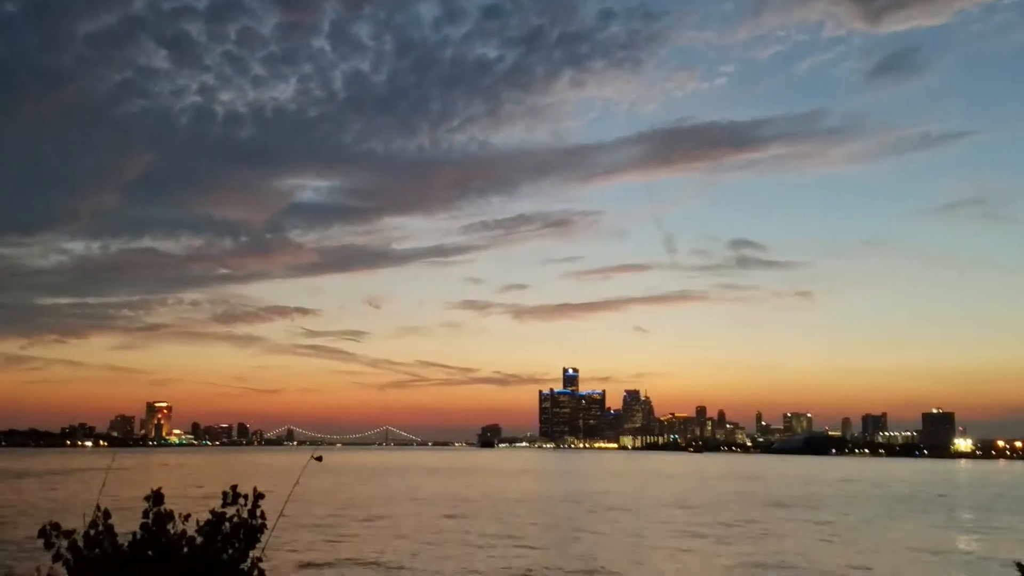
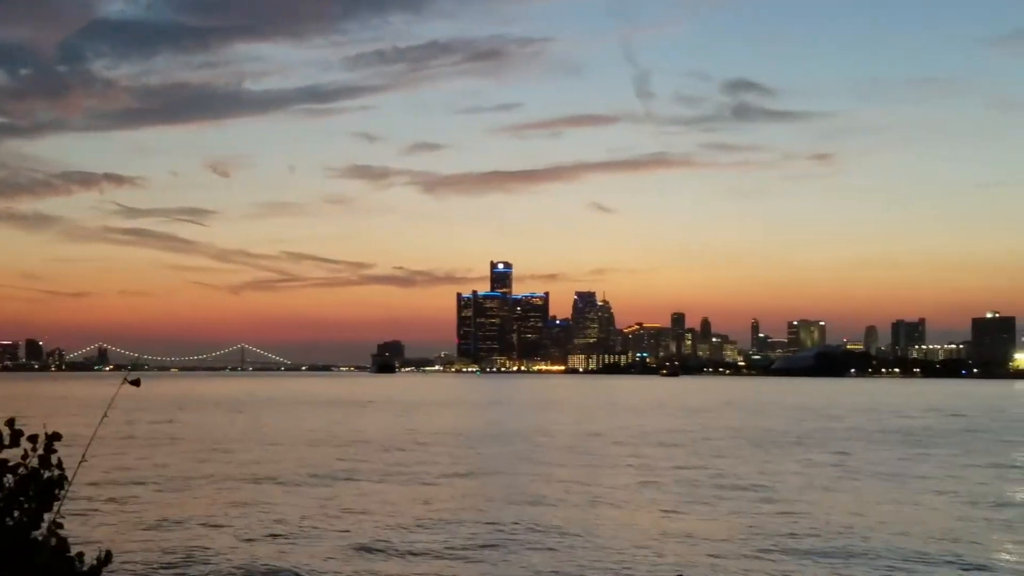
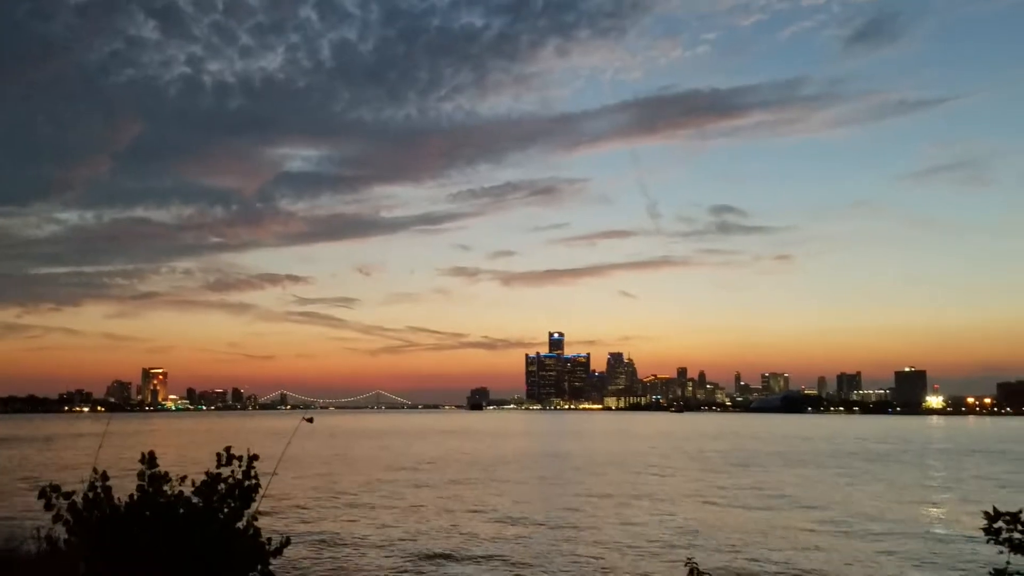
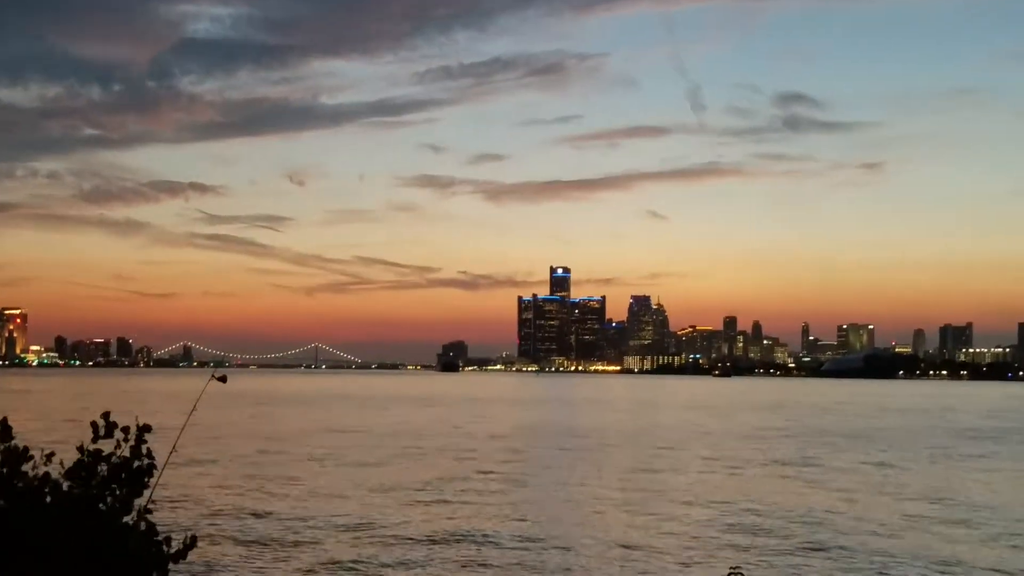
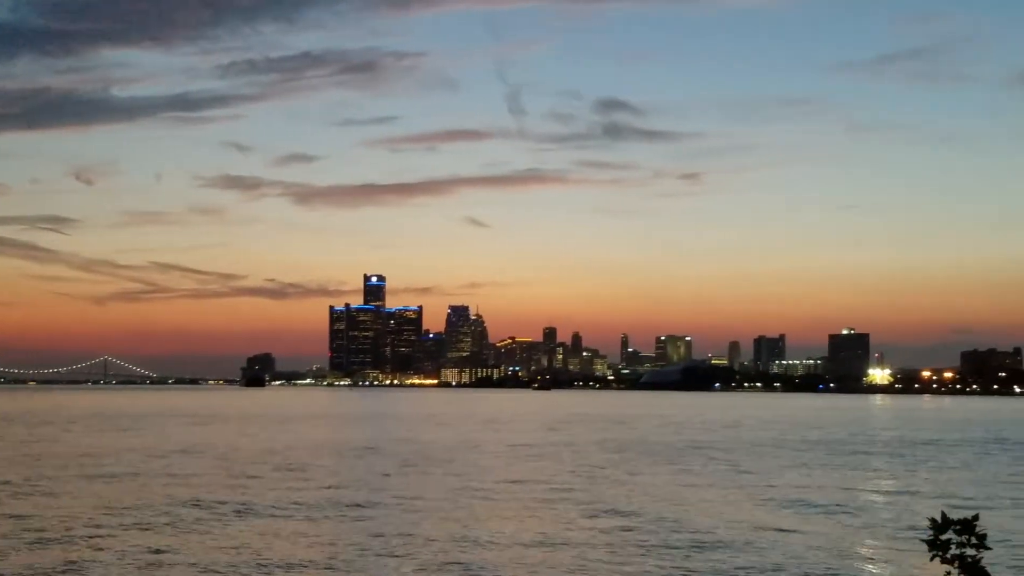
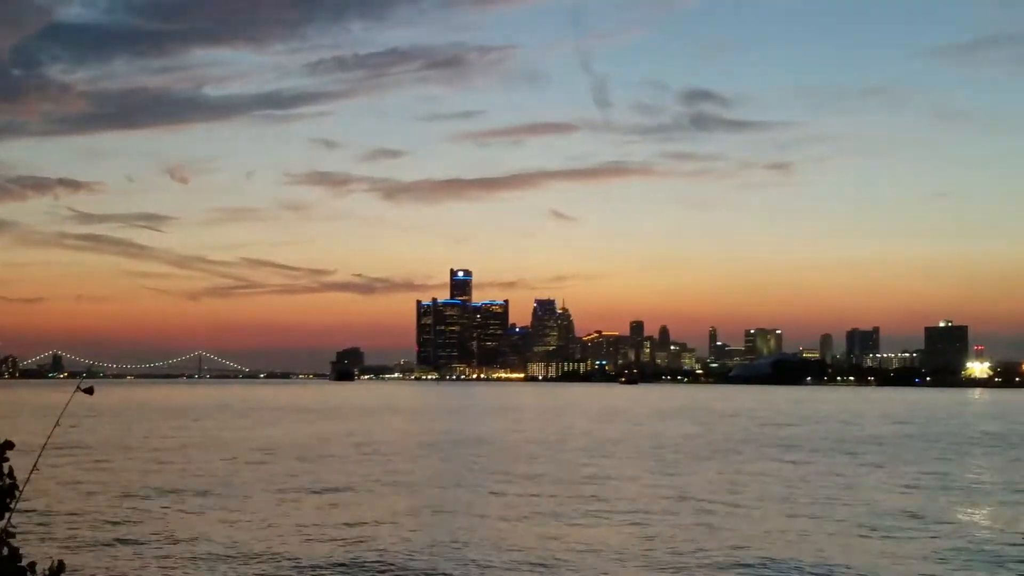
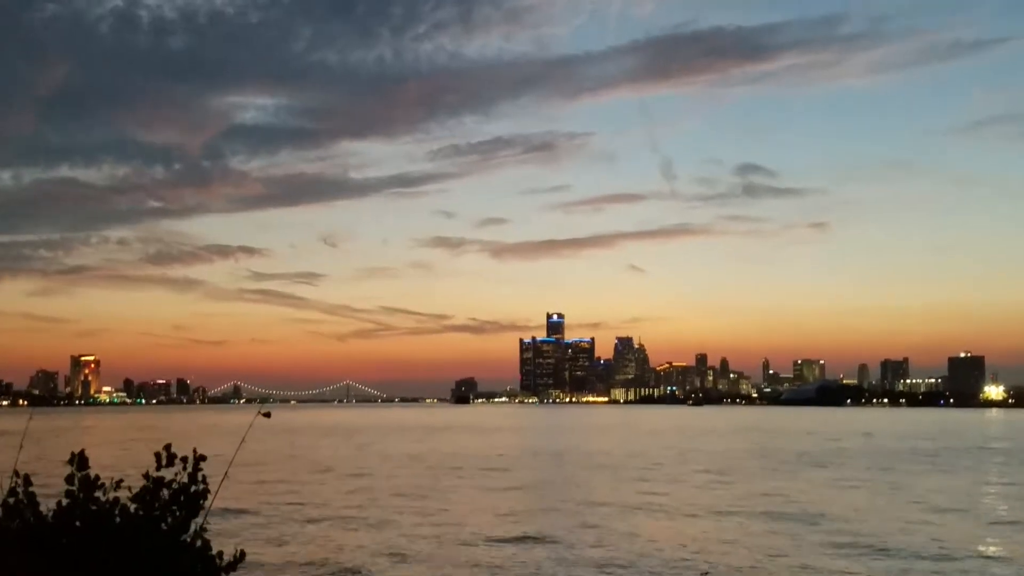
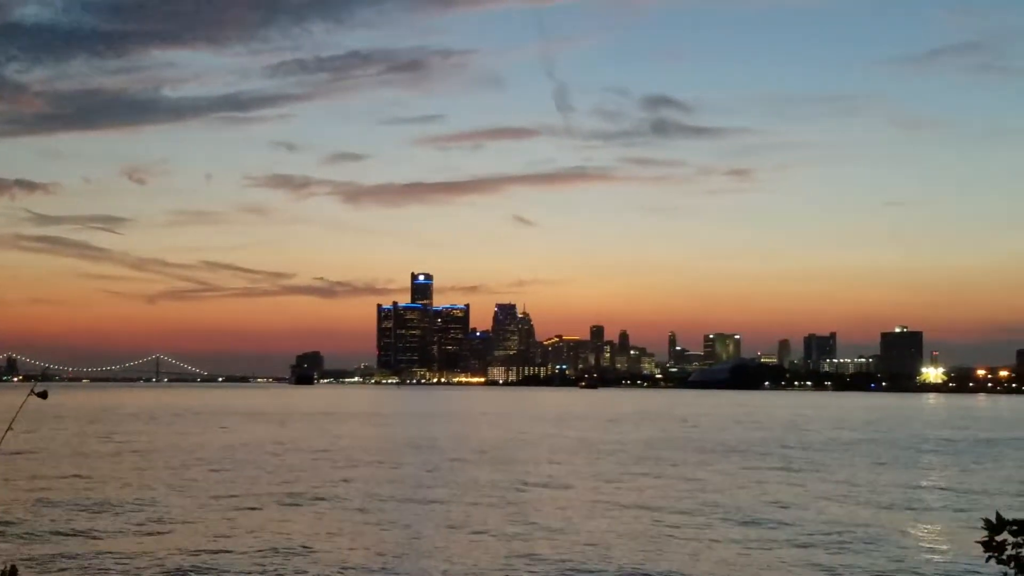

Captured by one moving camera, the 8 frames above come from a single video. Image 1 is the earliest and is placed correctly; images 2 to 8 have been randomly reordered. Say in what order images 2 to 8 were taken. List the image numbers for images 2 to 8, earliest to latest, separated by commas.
3, 7, 4, 2, 6, 8, 5
